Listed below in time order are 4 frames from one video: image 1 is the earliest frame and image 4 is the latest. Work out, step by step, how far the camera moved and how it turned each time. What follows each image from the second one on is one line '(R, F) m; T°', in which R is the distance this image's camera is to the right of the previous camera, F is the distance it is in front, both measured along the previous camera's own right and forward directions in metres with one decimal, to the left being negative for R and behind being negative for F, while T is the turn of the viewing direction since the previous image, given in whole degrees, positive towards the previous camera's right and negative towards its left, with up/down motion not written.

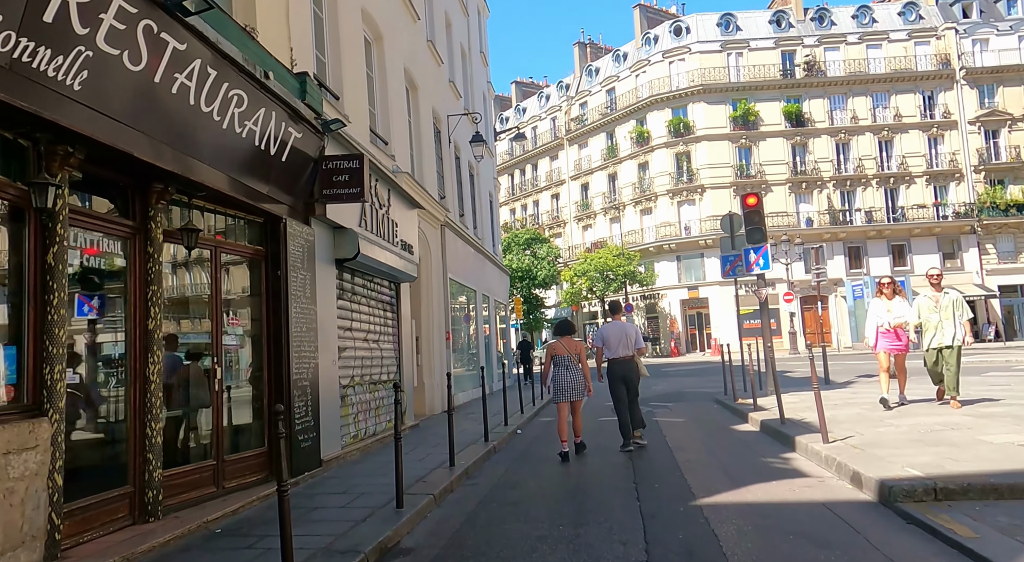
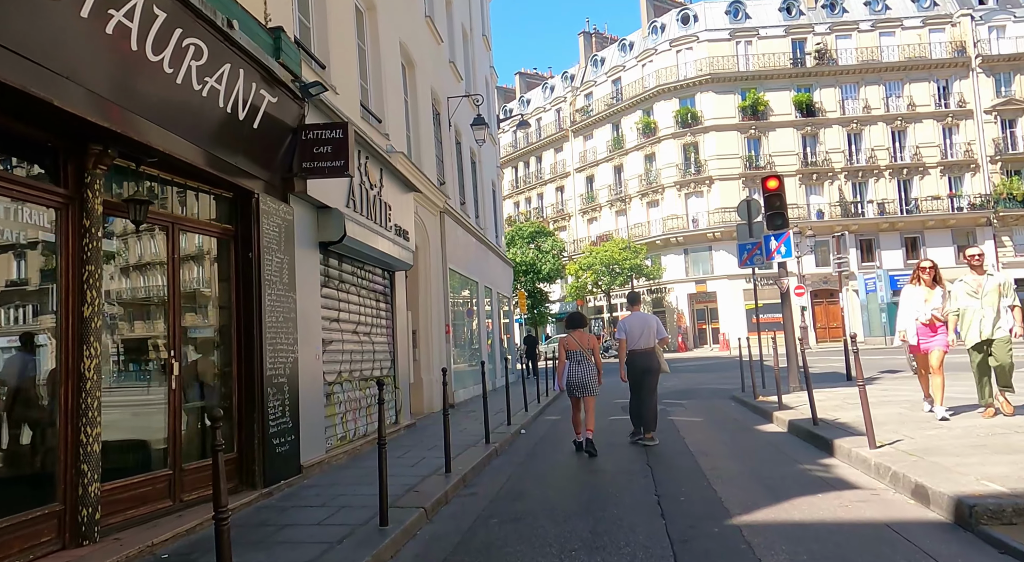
(0.0, +0.9) m; 0°
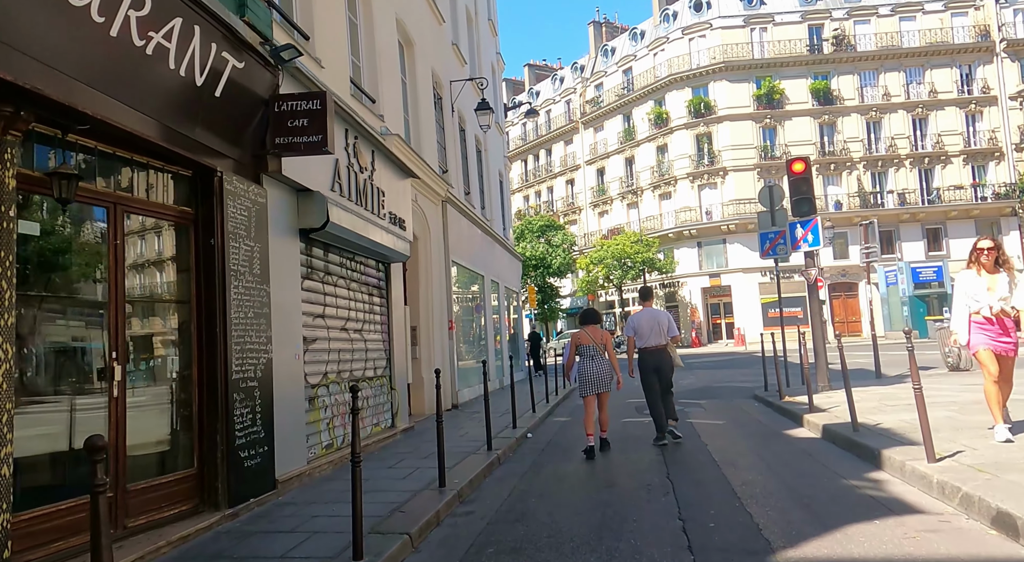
(+0.1, +0.8) m; -1°
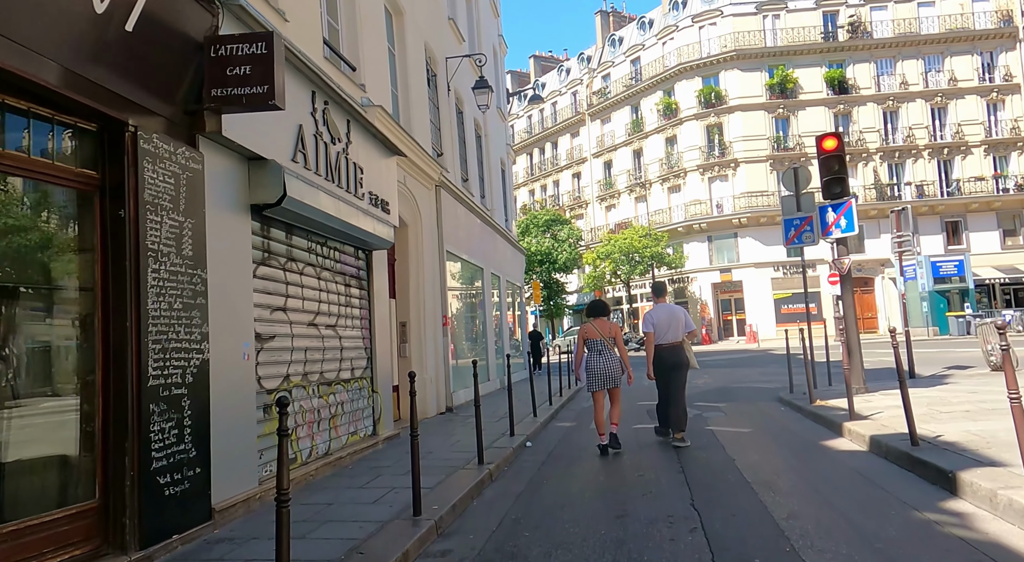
(+0.1, +1.2) m; -1°
